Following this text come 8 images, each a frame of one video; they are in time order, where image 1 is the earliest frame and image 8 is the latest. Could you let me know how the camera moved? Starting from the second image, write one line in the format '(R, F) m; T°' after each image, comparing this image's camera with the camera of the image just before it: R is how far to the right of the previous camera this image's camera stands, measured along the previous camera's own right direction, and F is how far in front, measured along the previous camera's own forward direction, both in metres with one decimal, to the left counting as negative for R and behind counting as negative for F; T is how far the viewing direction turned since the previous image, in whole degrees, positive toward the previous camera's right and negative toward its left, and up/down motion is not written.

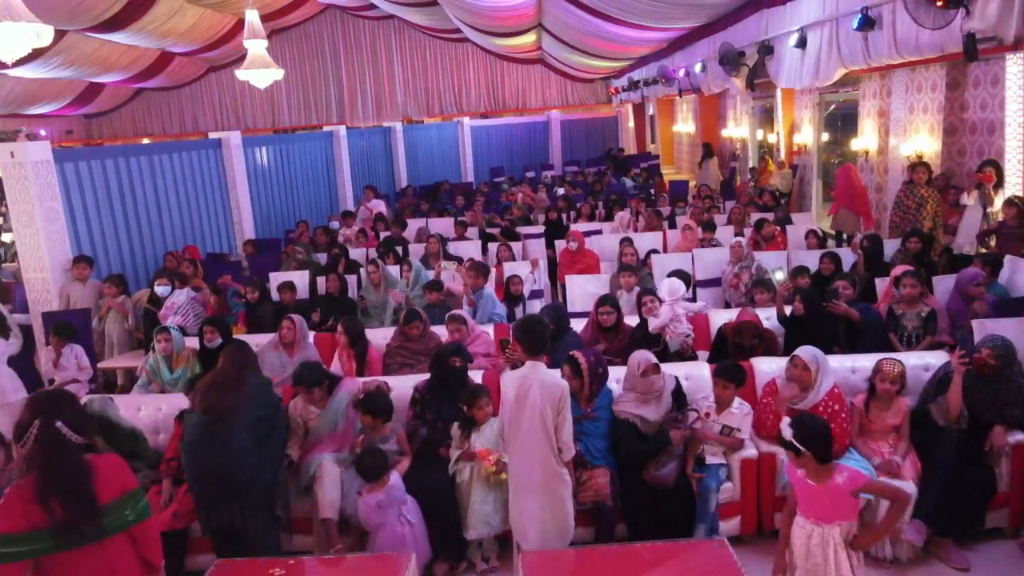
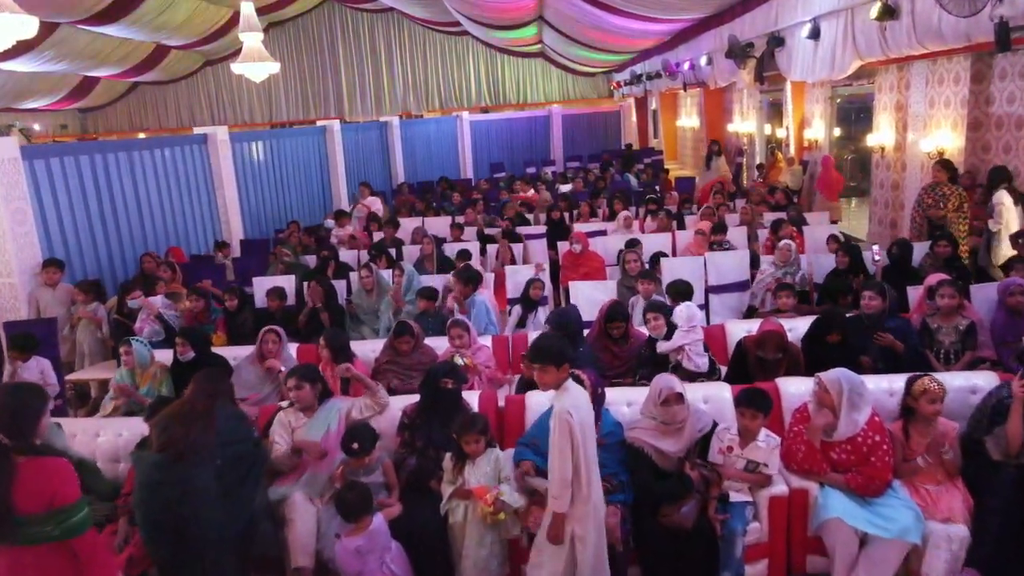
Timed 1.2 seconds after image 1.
(0.0, +0.4) m; 0°
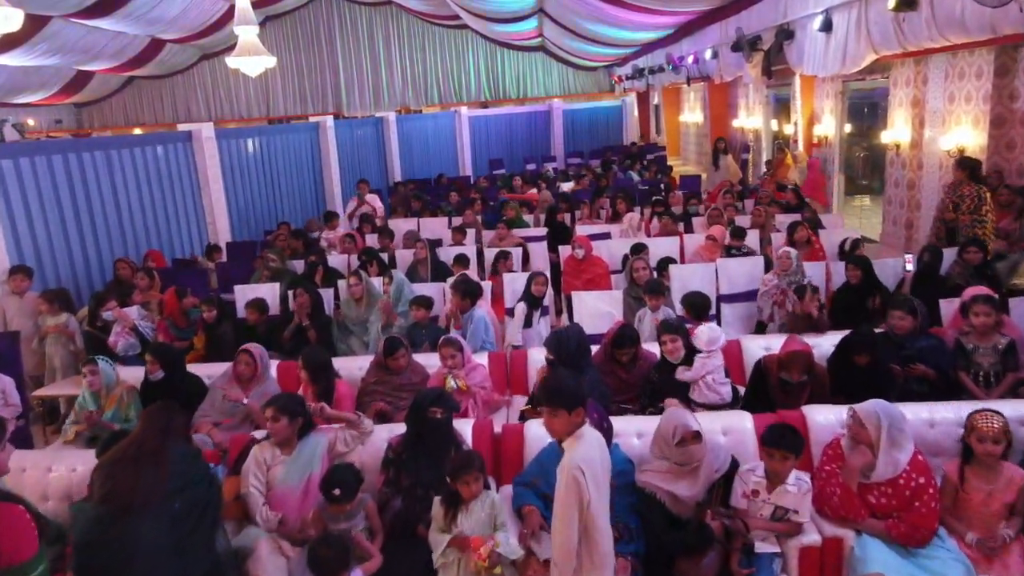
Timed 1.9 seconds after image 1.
(0.0, +0.4) m; 0°
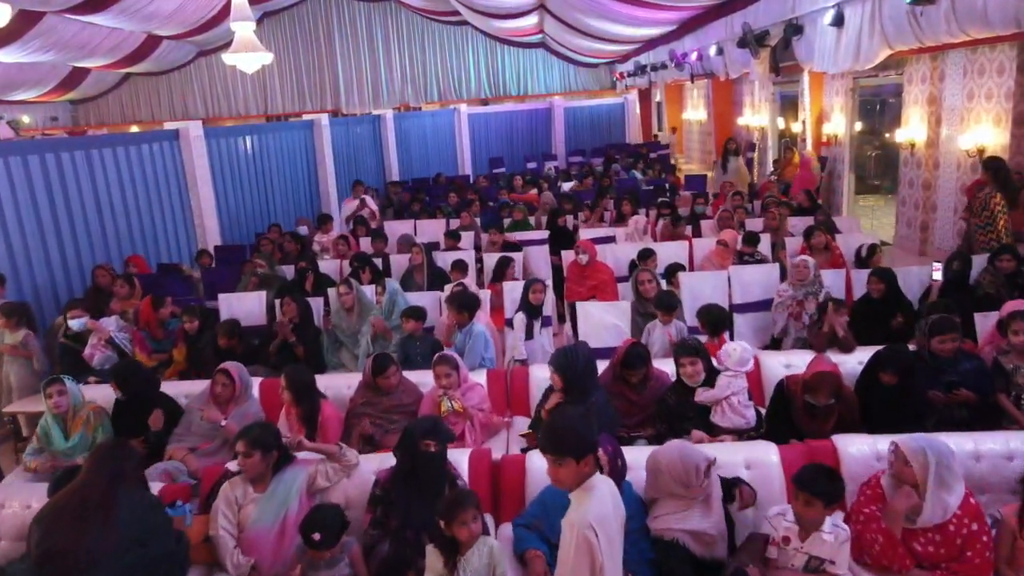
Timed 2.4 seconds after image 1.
(0.0, +0.3) m; 0°
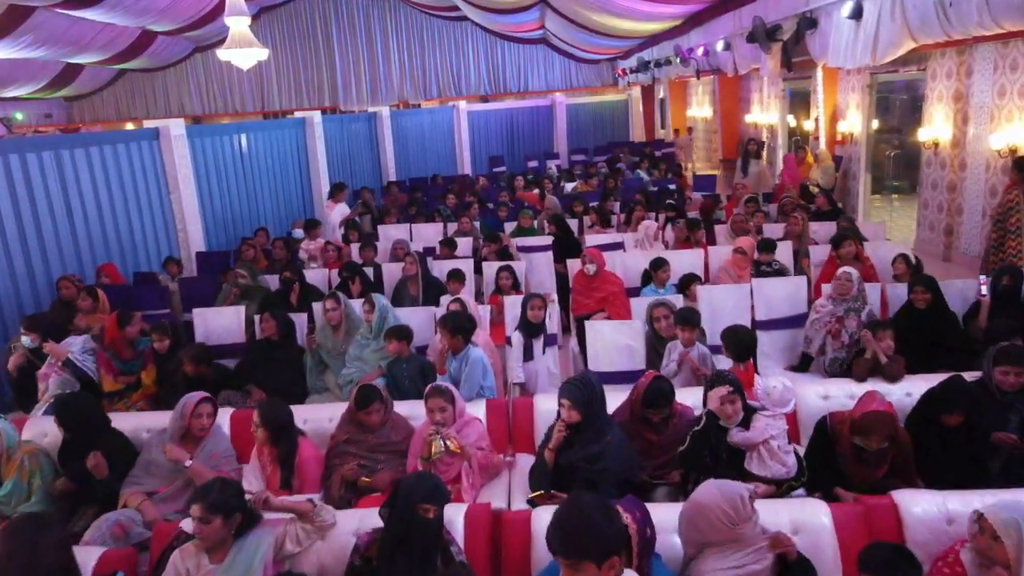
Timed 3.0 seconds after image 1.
(0.0, +0.5) m; 0°
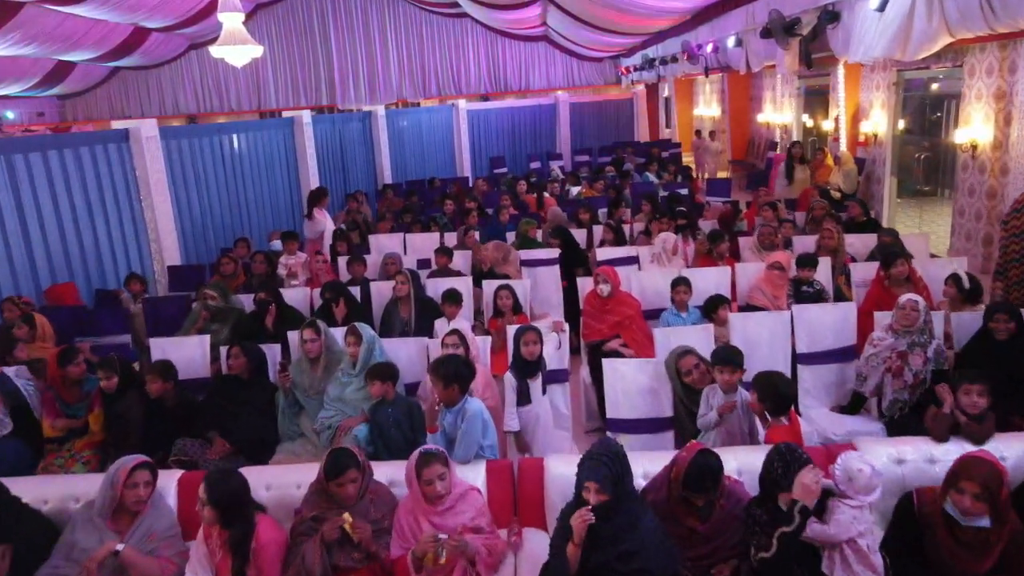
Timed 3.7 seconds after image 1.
(0.0, +0.6) m; 0°
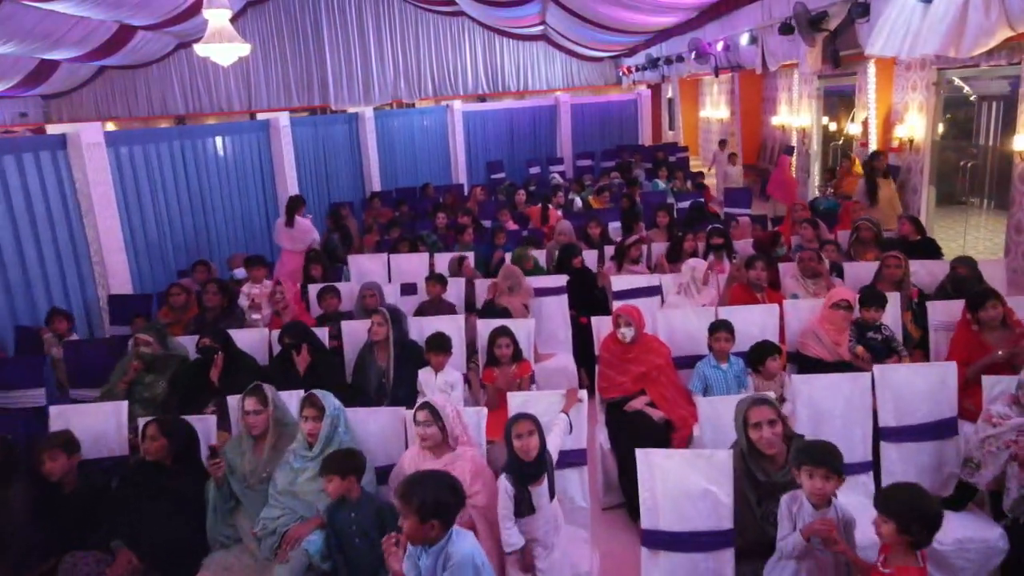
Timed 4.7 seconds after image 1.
(0.0, +1.0) m; 0°
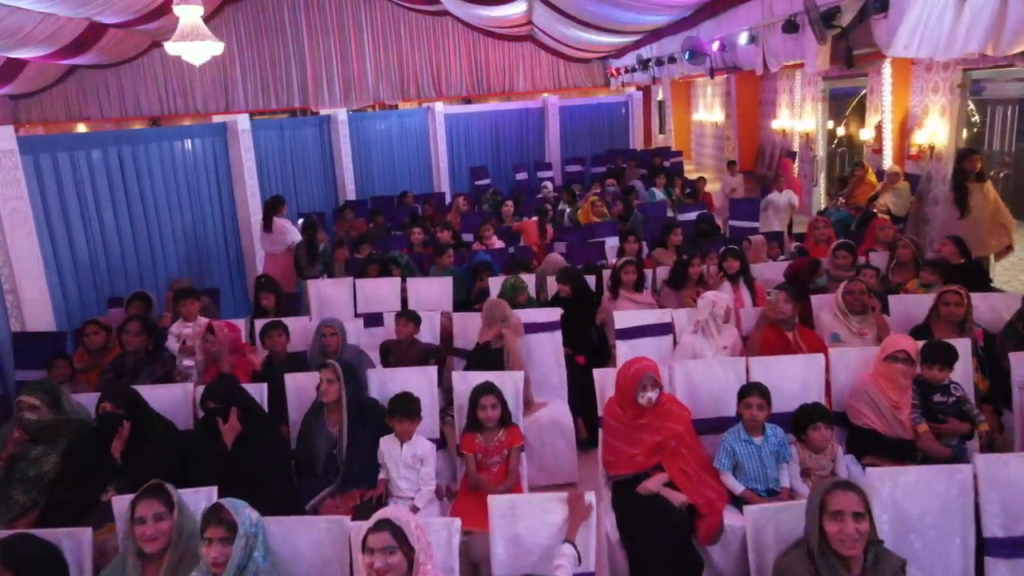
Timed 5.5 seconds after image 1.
(0.0, +0.9) m; +1°
